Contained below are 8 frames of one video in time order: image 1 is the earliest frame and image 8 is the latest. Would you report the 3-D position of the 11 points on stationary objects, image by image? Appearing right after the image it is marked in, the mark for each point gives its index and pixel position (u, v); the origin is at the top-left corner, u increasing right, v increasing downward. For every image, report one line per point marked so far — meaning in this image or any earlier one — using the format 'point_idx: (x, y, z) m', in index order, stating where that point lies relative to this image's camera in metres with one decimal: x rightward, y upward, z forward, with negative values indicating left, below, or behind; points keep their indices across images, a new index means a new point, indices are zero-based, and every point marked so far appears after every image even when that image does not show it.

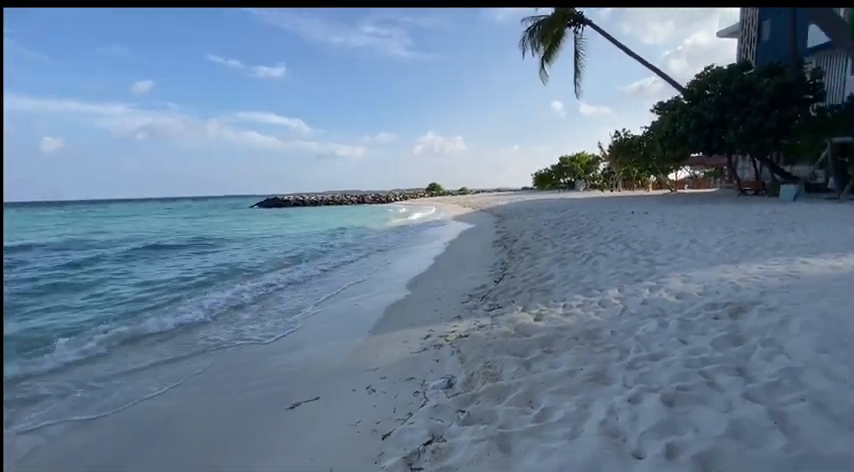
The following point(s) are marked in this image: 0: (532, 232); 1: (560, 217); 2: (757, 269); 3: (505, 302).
0: (+3.2, +0.1, +12.5) m
1: (+5.0, +0.7, +15.5) m
2: (+3.7, -0.4, +4.6) m
3: (+1.0, -0.9, +5.4) m
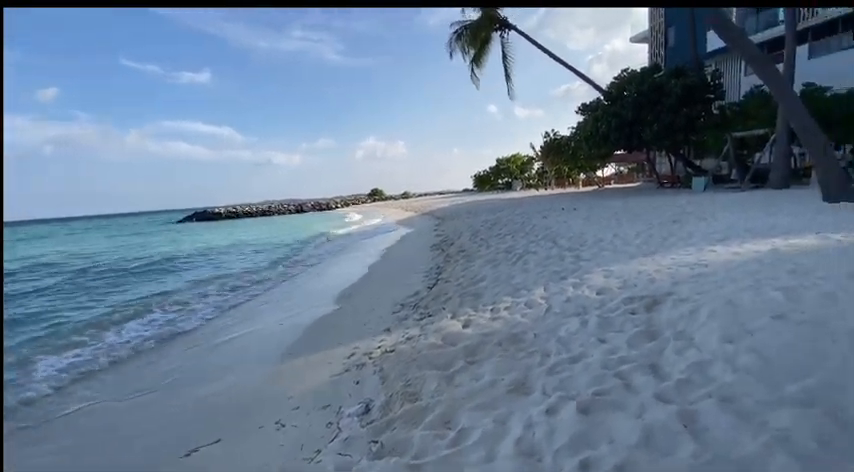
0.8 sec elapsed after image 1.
0: (+1.3, +0.1, +12.6) m
1: (+2.6, +0.7, +15.7) m
2: (+2.8, -0.3, +4.8) m
3: (+0.1, -0.9, +5.2) m
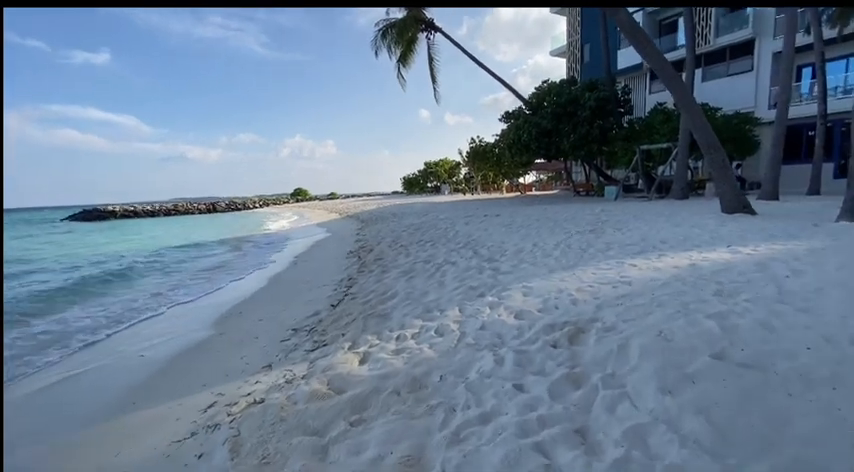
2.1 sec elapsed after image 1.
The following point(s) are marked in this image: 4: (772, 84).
0: (-1.0, -0.1, +11.8) m
1: (-0.3, +0.5, +15.2) m
2: (+1.8, -0.4, +4.4) m
3: (-1.0, -1.1, +4.4) m
4: (+15.2, +6.7, +18.3) m
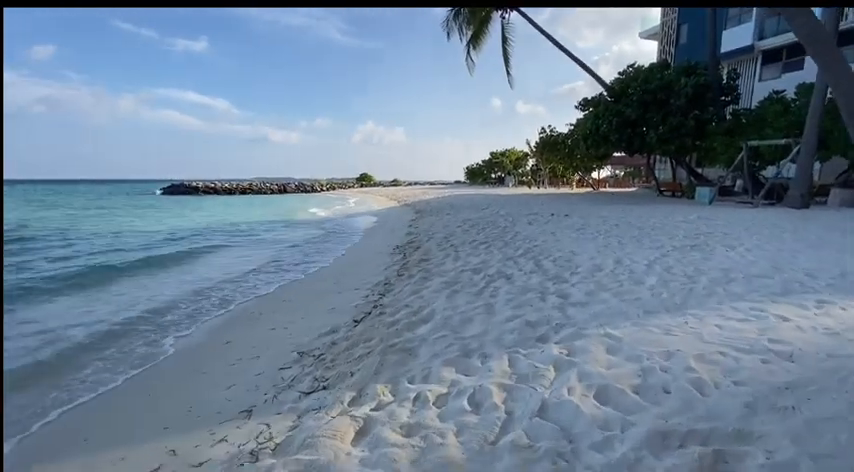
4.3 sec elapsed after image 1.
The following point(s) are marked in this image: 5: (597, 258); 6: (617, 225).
0: (+0.4, 0.0, +10.7) m
1: (+1.7, +0.6, +13.9) m
2: (+2.1, -0.7, +2.9) m
3: (-0.7, -1.1, +3.3) m
4: (+17.8, +5.9, +14.5) m
5: (+2.3, -0.3, +5.6) m
6: (+4.1, +0.2, +8.9) m
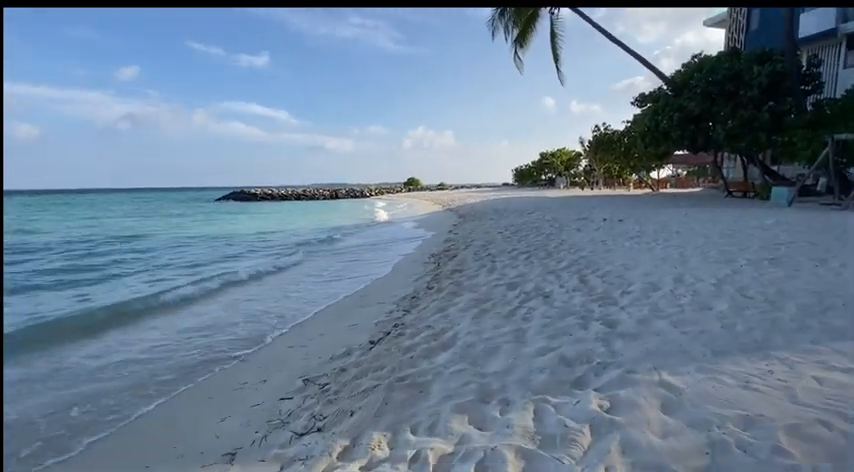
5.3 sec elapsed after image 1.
0: (+1.3, -0.2, +10.1) m
1: (+3.0, +0.4, +13.1) m
2: (+2.1, -0.8, +2.2) m
3: (-0.6, -1.2, +2.9) m
4: (+19.1, +5.7, +12.0) m
5: (+2.6, -0.4, +4.8) m
6: (+4.8, +0.1, +7.9) m
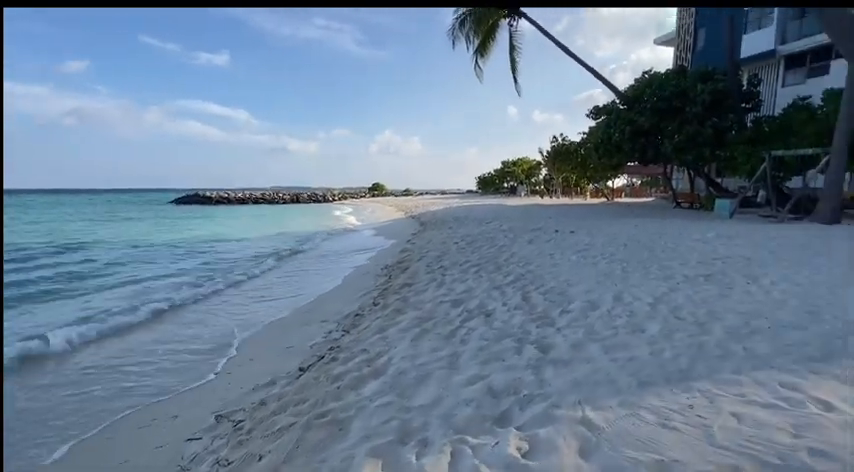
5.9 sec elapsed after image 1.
0: (+0.2, -0.4, +10.0) m
1: (+1.6, +0.1, +13.1) m
2: (+1.6, -0.9, +2.2) m
3: (-1.2, -1.4, +2.6) m
4: (+17.8, +5.3, +13.3) m
5: (+2.0, -0.7, +4.8) m
6: (+3.9, -0.2, +8.1) m
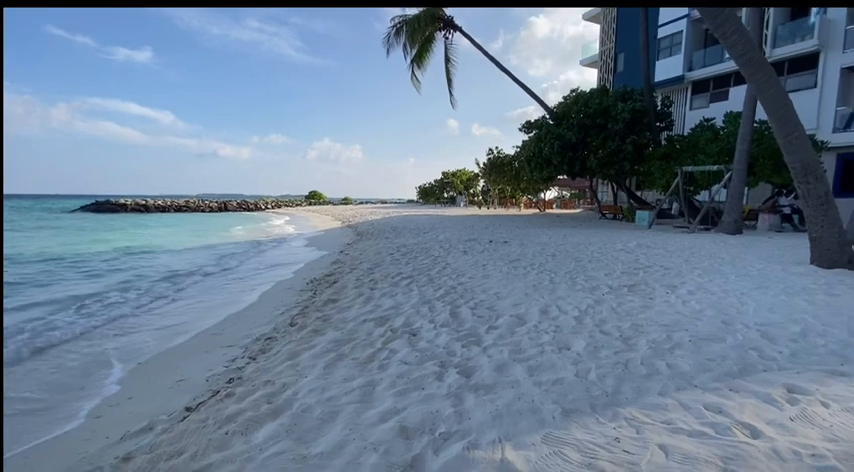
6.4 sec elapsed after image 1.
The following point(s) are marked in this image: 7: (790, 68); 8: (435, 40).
0: (-1.4, -0.7, +9.5) m
1: (-0.4, -0.2, +12.8) m
2: (+1.1, -1.0, +2.0) m
3: (-1.7, -1.5, +2.0) m
4: (+15.5, +5.0, +15.4) m
5: (+1.1, -0.8, +4.7) m
6: (+2.5, -0.4, +8.2) m
7: (+15.0, +6.9, +17.0) m
8: (+0.4, +9.4, +19.7) m
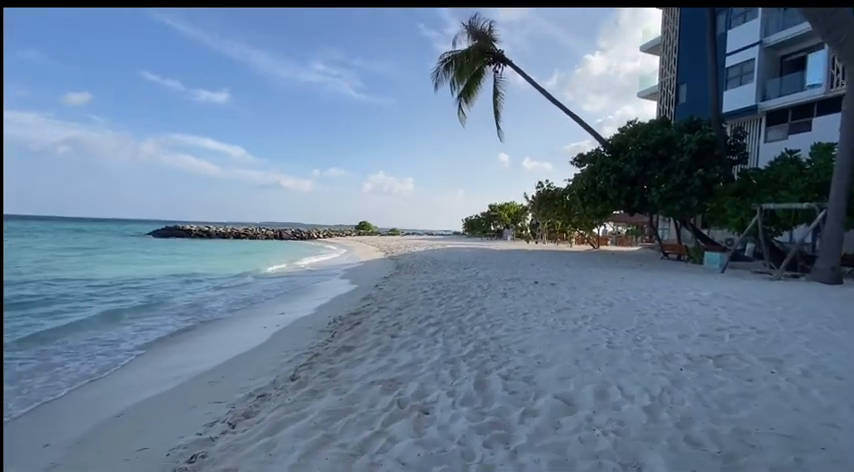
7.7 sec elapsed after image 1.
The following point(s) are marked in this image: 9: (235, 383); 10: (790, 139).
0: (-0.6, -1.5, +8.7) m
1: (+0.7, -1.3, +11.9) m
2: (+1.0, -1.3, +0.9) m
3: (-1.8, -1.7, +1.3) m
4: (+17.0, +3.3, +13.0) m
5: (+1.2, -1.2, +3.6) m
6: (+3.1, -1.2, +6.9) m
7: (+16.7, +5.1, +14.7) m
8: (+2.6, +7.7, +19.3) m
9: (-2.3, -1.7, +4.9) m
10: (+15.4, +4.1, +17.5) m
